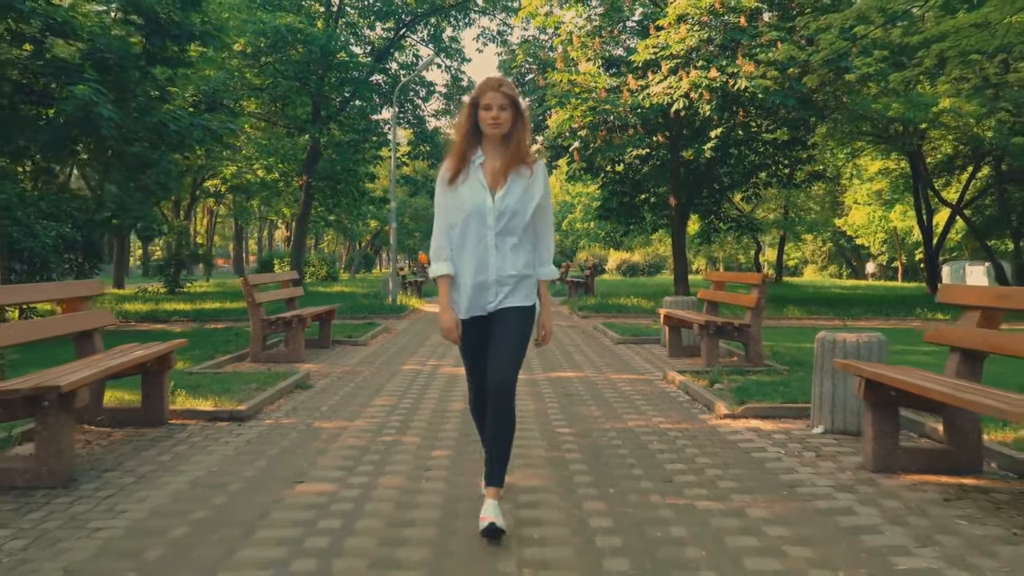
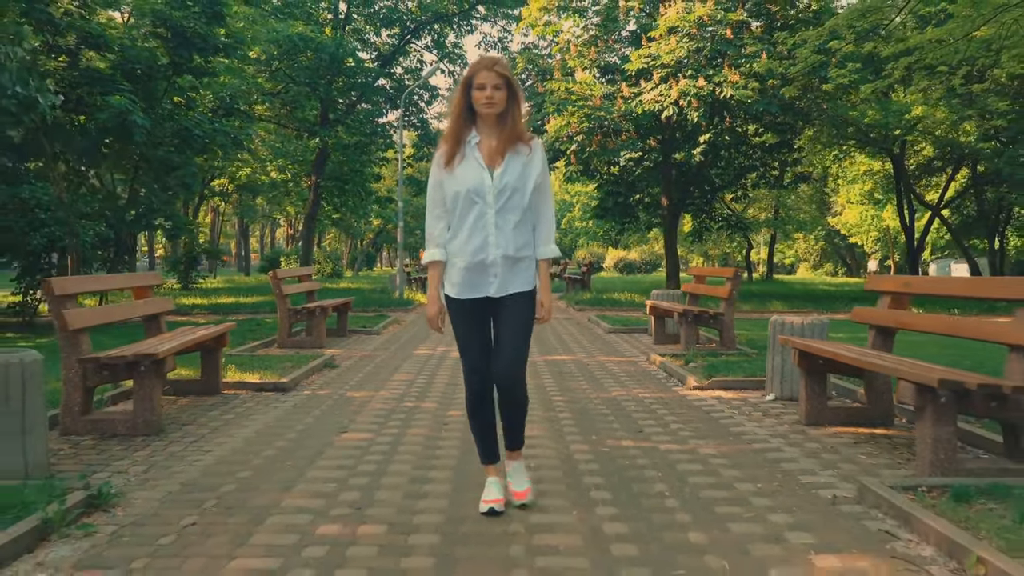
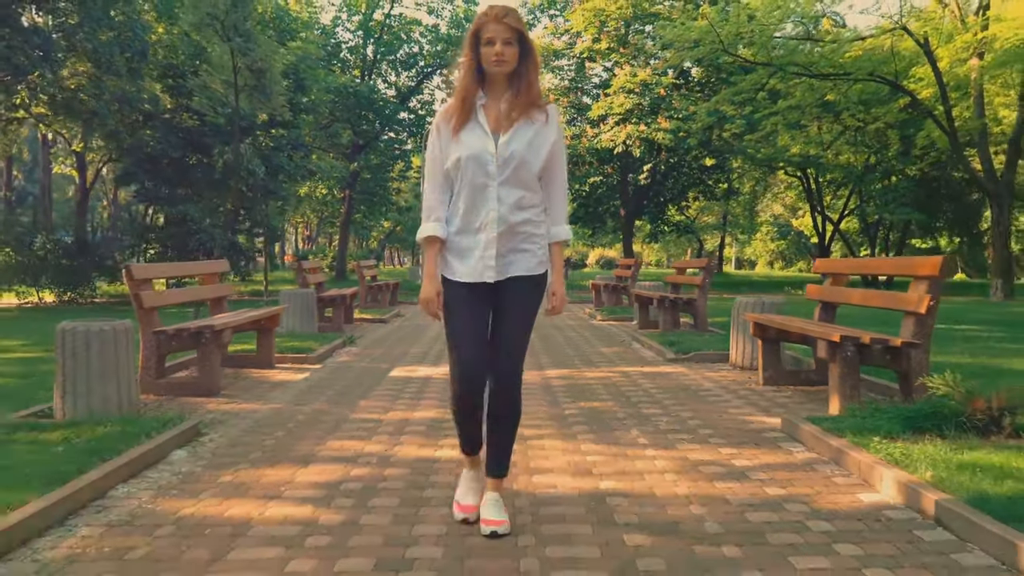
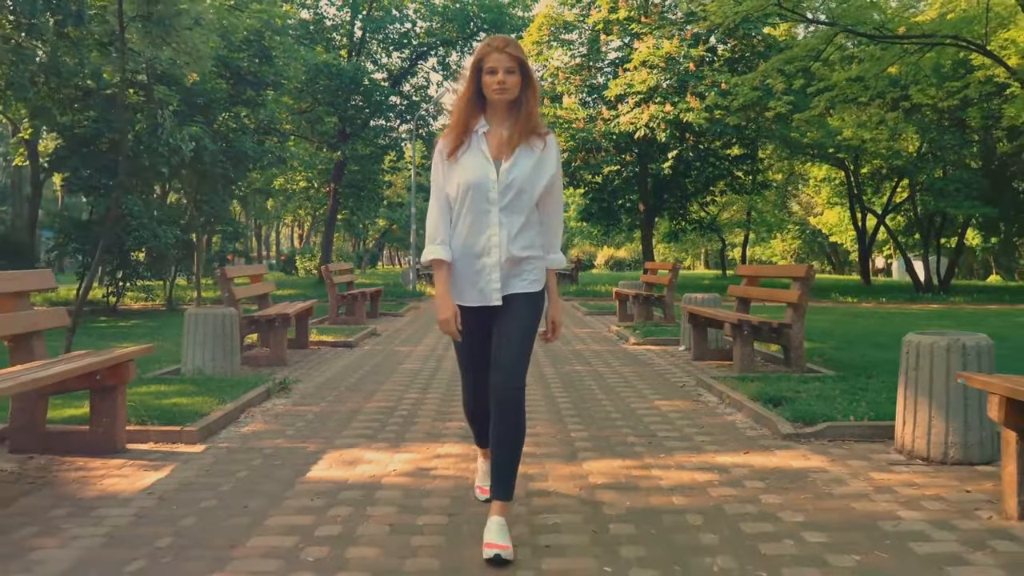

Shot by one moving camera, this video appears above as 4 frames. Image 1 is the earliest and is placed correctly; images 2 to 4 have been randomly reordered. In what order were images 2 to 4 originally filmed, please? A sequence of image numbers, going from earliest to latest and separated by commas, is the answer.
2, 4, 3
